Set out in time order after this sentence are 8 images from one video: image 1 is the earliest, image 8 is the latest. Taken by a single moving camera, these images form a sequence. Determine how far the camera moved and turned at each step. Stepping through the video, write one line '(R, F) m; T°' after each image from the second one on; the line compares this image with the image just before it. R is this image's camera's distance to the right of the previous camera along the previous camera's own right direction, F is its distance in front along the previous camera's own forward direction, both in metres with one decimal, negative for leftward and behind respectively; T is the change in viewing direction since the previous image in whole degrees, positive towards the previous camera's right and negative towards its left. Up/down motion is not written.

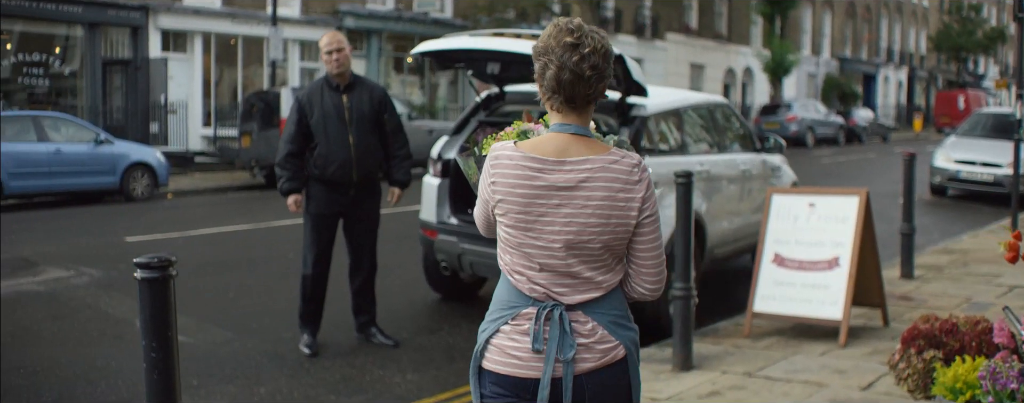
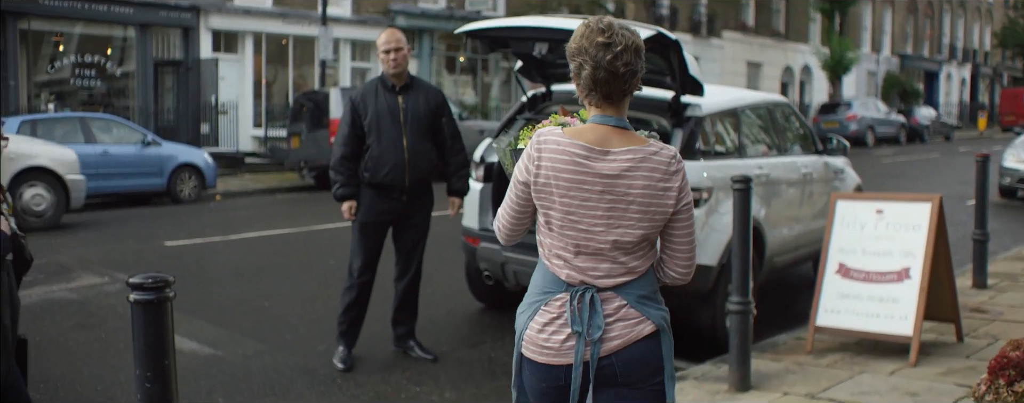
(0.0, +0.4) m; -3°
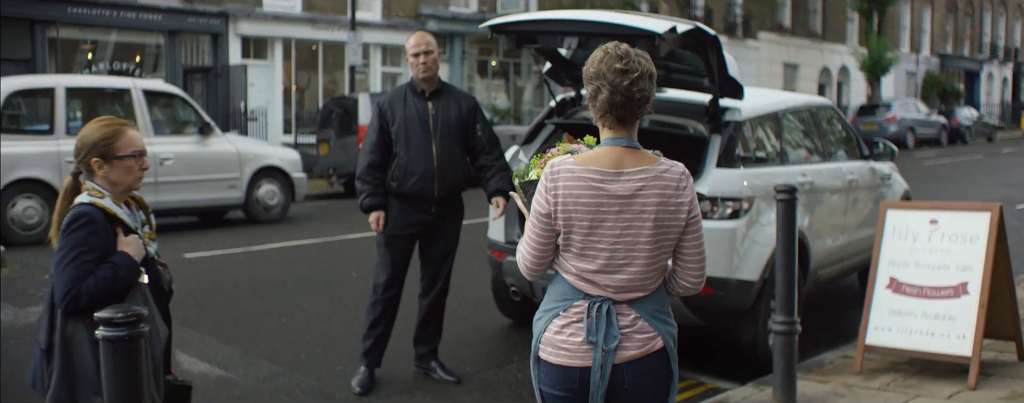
(0.0, +0.3) m; -2°
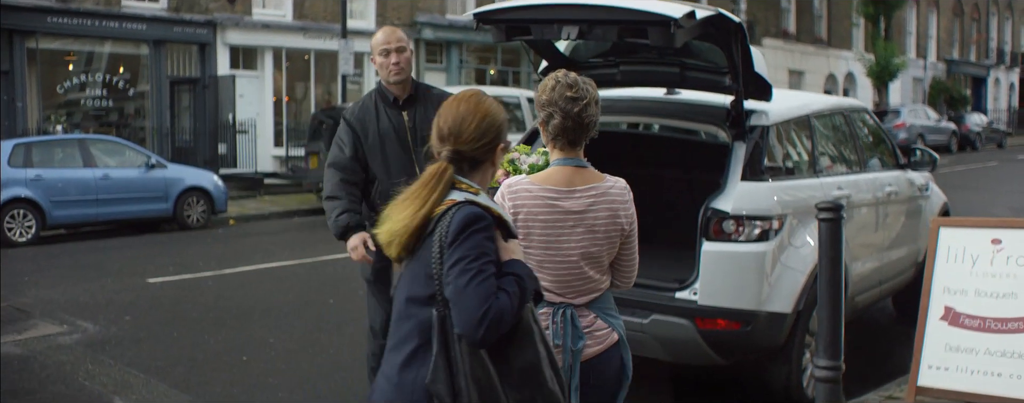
(0.0, +0.8) m; 0°
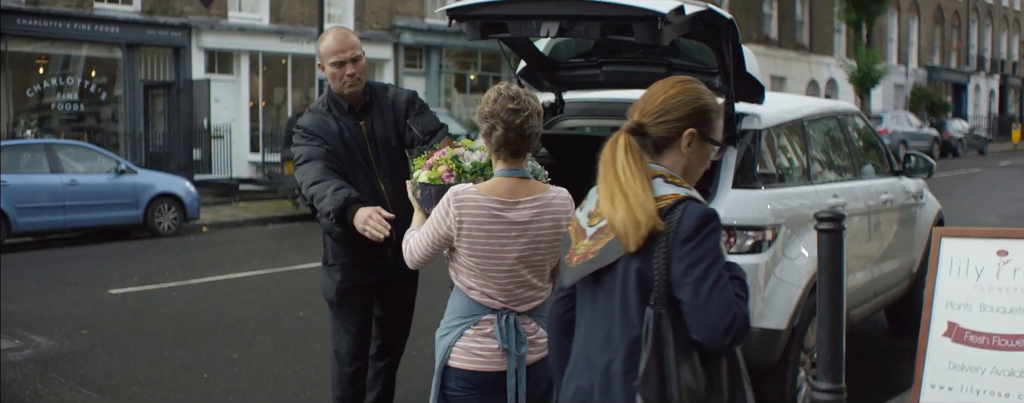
(0.0, +0.3) m; +1°
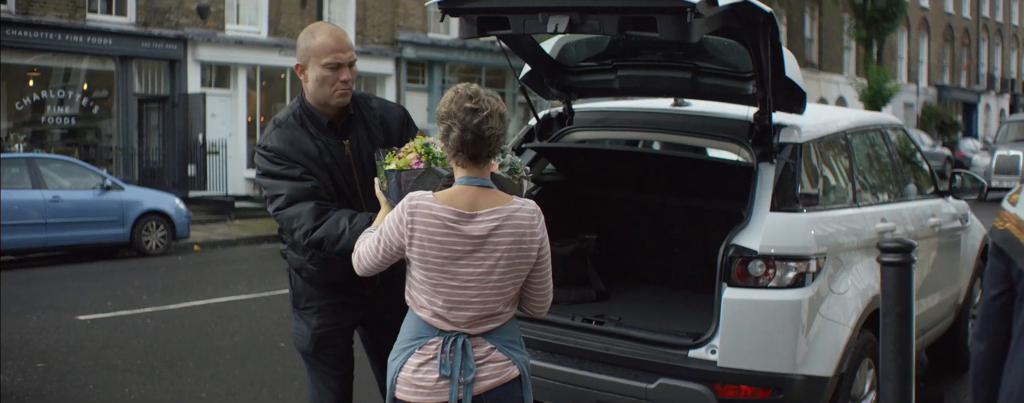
(0.0, +0.6) m; 0°
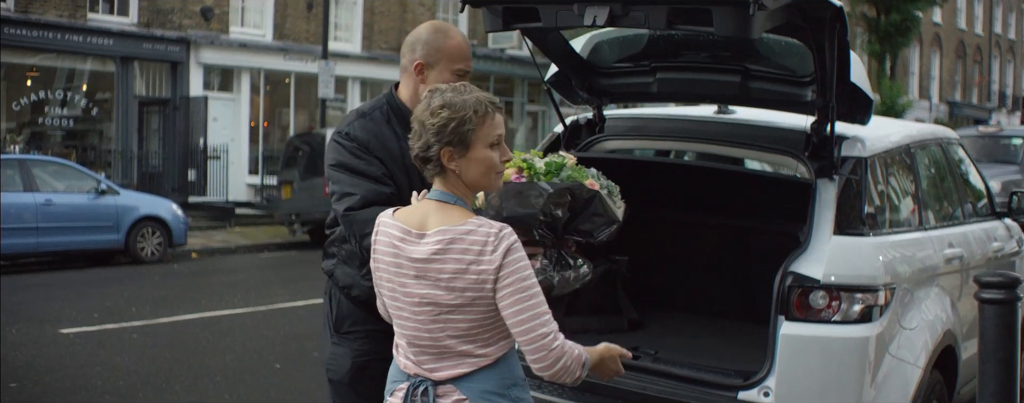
(-0.1, +0.5) m; 0°
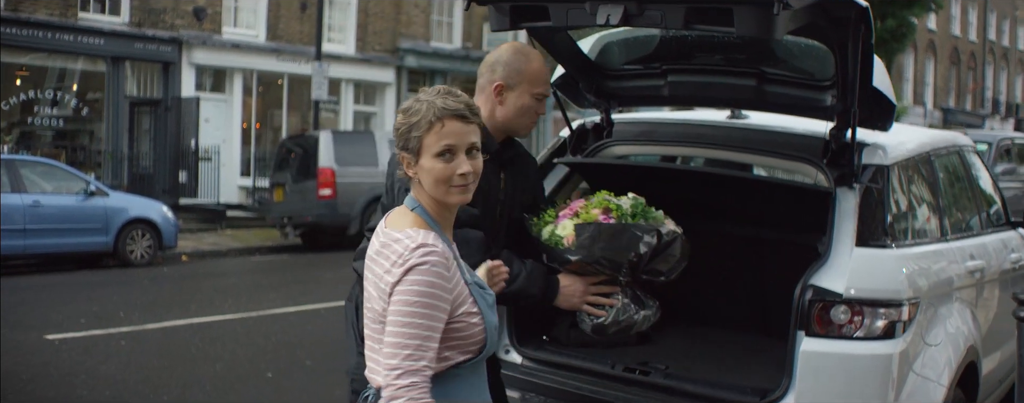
(0.0, +0.2) m; 0°
